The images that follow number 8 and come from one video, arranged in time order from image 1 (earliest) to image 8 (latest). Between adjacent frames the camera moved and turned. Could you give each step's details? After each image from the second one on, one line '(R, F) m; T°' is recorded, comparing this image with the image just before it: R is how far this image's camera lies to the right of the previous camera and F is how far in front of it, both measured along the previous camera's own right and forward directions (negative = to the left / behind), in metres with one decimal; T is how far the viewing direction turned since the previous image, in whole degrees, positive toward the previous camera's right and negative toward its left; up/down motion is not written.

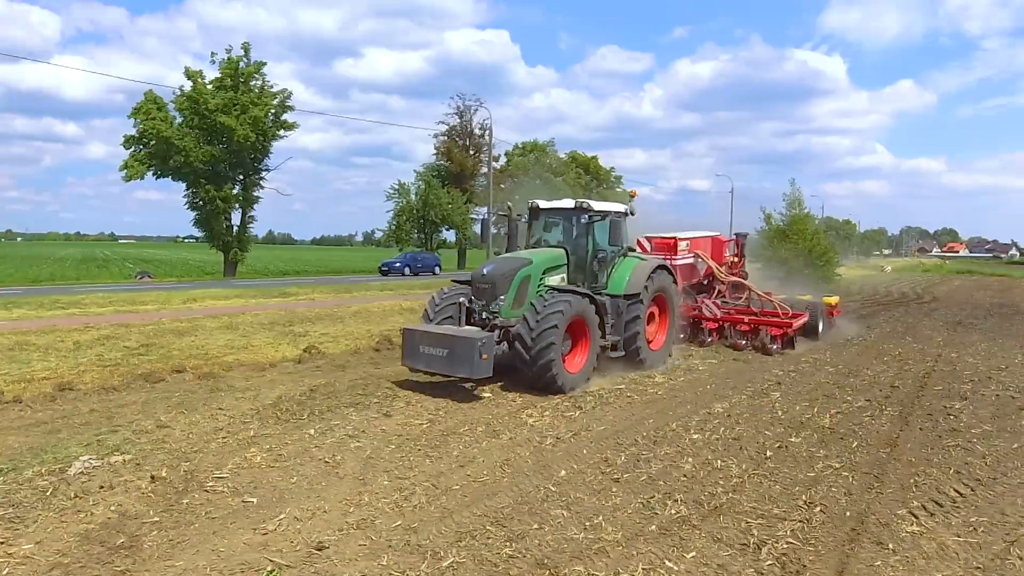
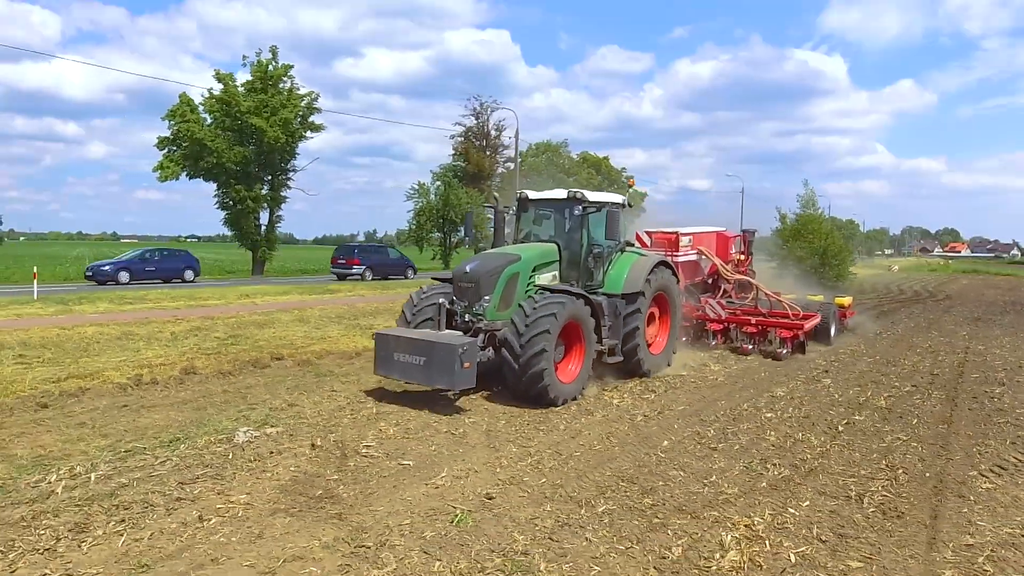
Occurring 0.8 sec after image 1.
(+0.1, +0.6) m; 0°
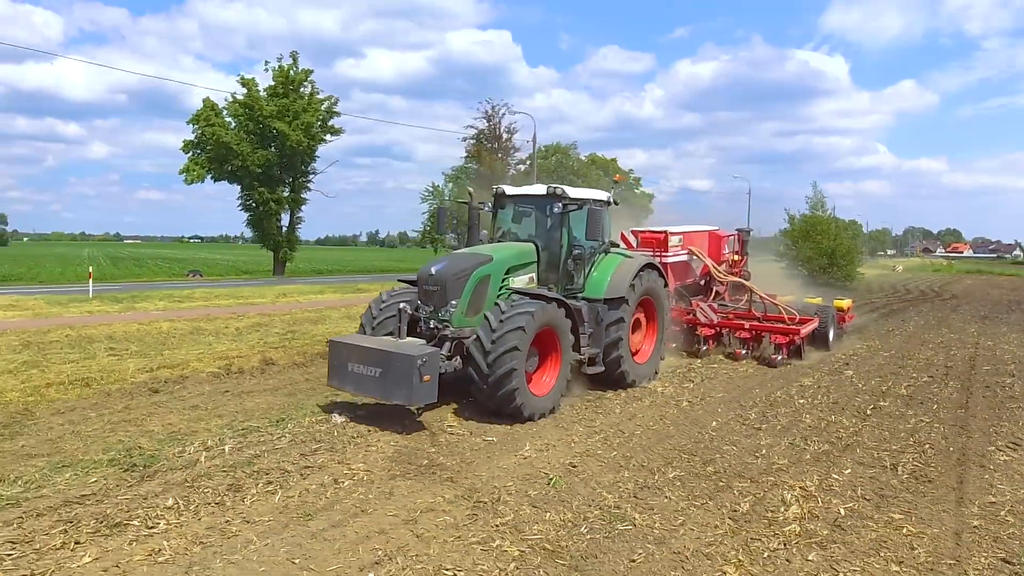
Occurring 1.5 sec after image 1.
(+0.2, +0.5) m; 0°
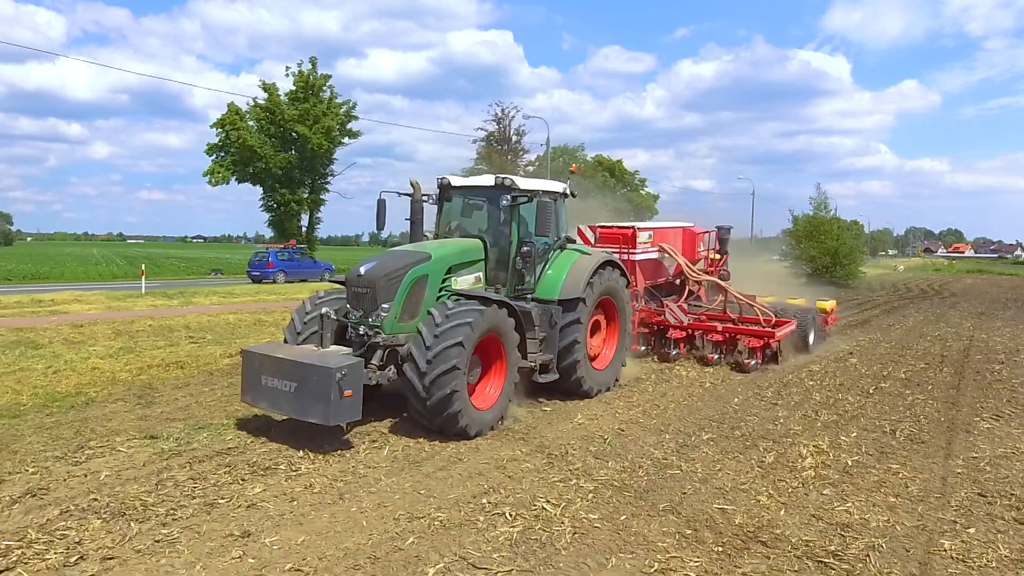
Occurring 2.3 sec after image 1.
(+0.4, +0.5) m; 0°
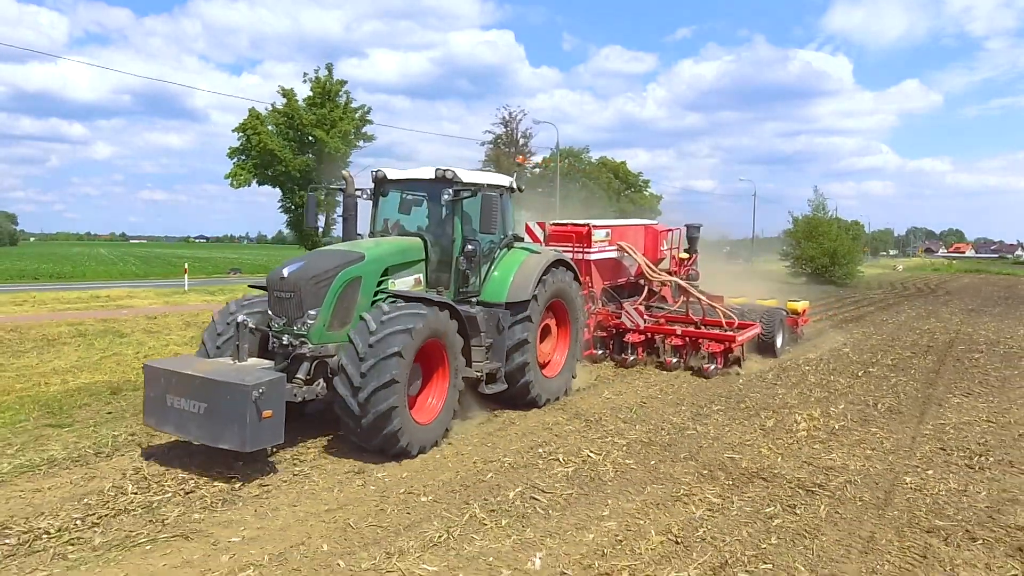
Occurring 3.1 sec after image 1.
(+0.5, +0.4) m; 0°
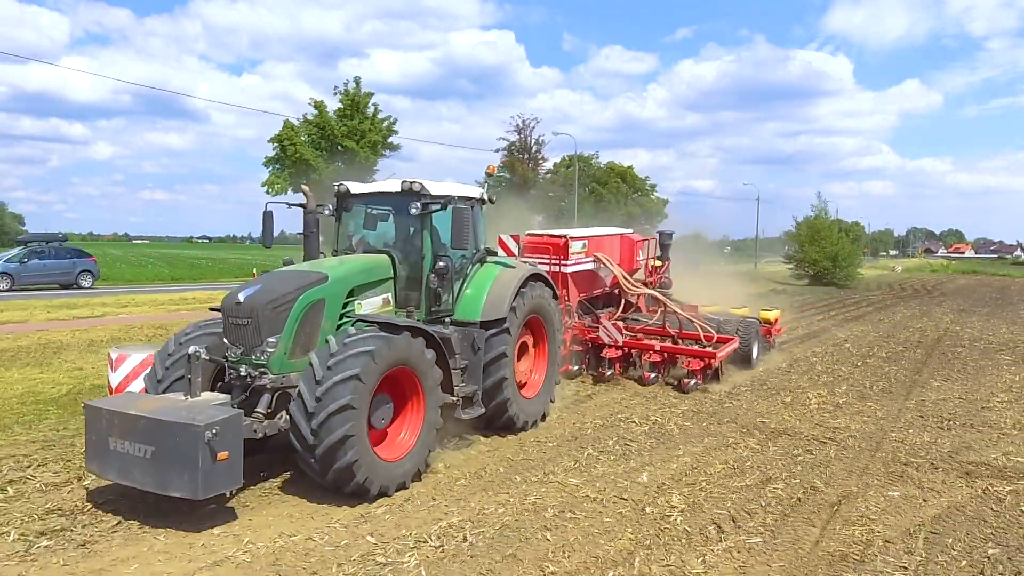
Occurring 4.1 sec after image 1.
(+0.2, +0.1) m; 0°
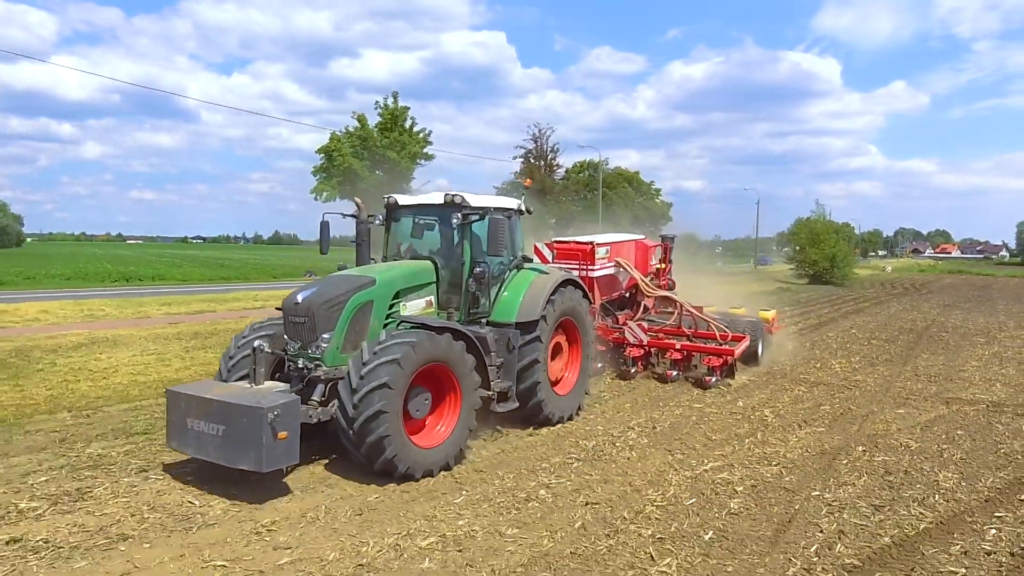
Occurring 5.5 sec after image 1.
(-0.4, -0.7) m; +1°
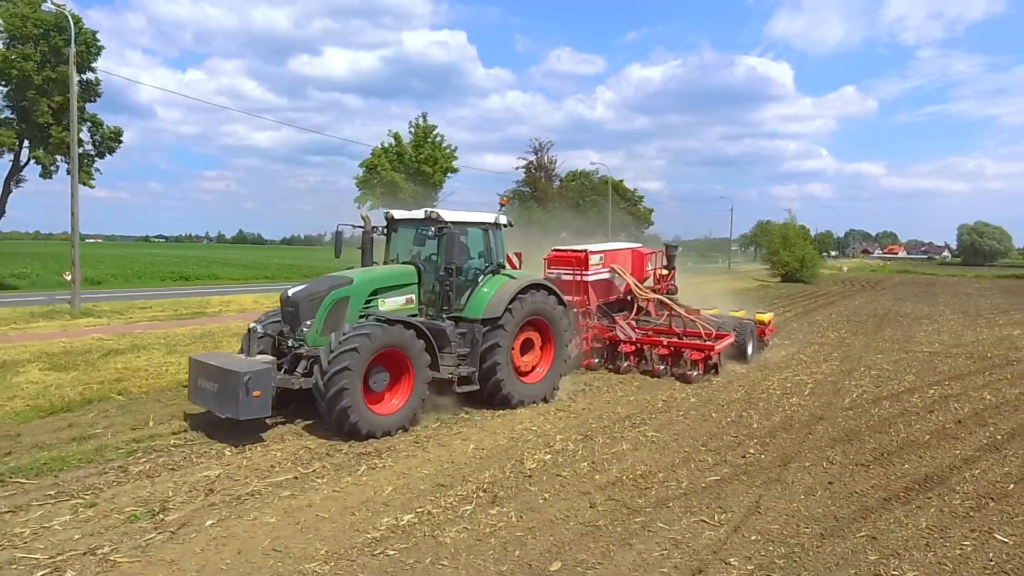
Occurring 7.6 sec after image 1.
(-0.9, -1.4) m; +3°
